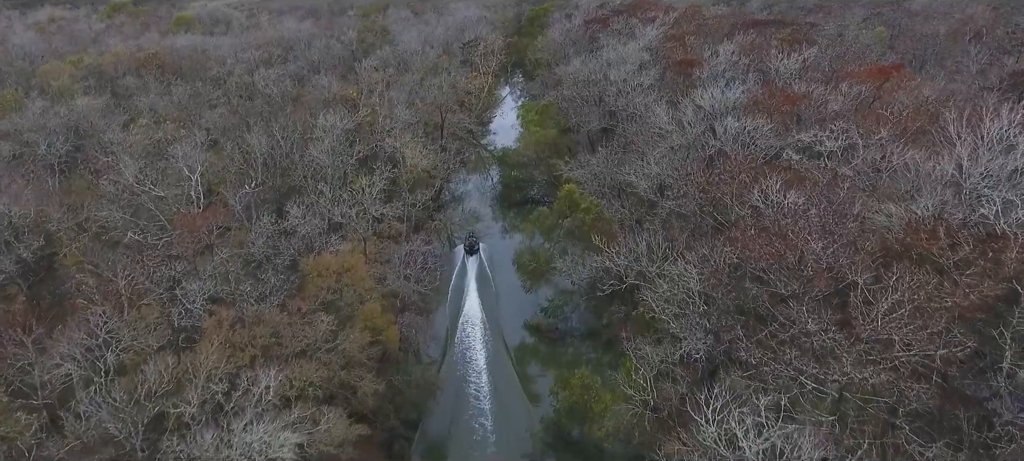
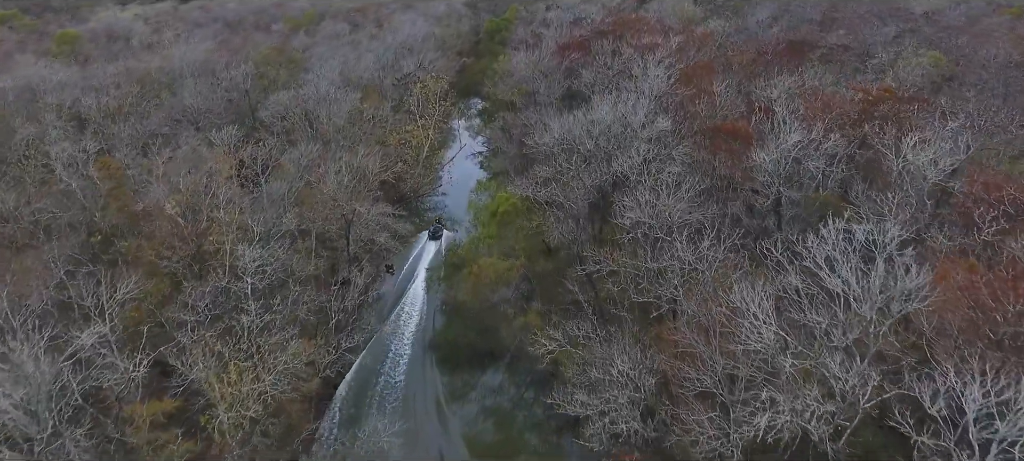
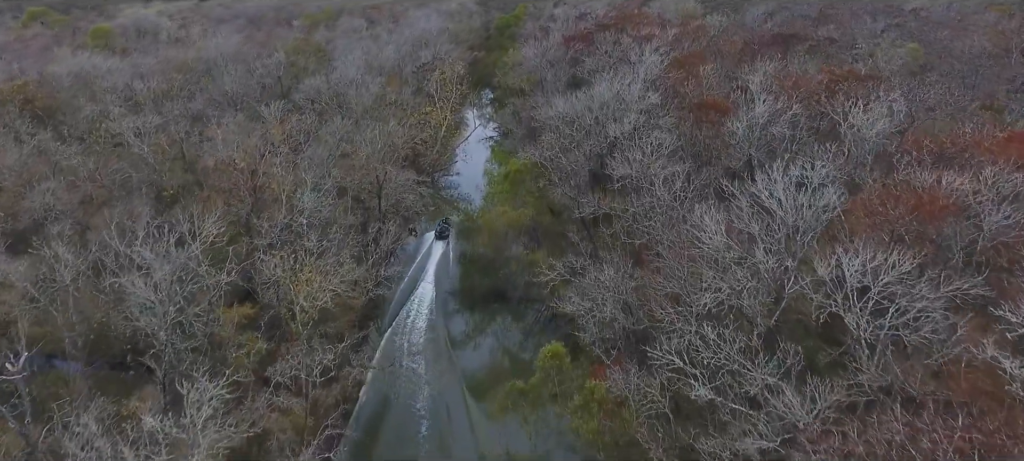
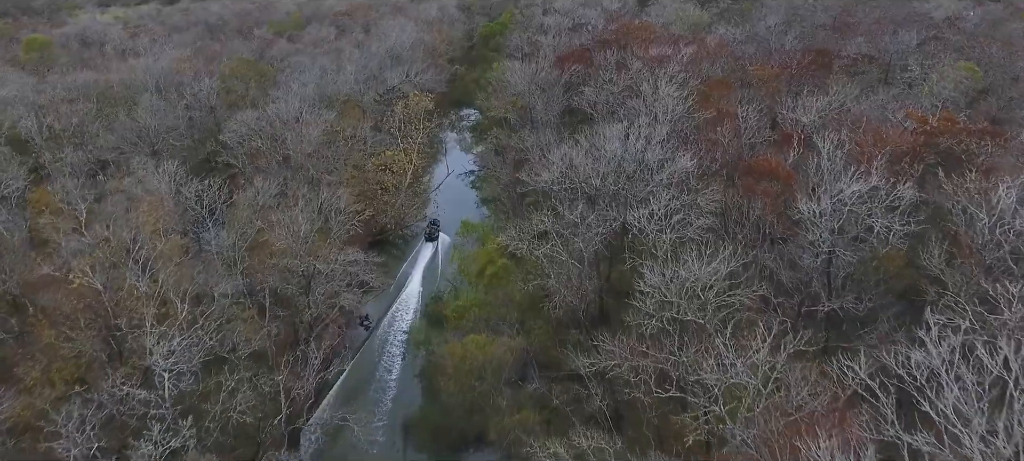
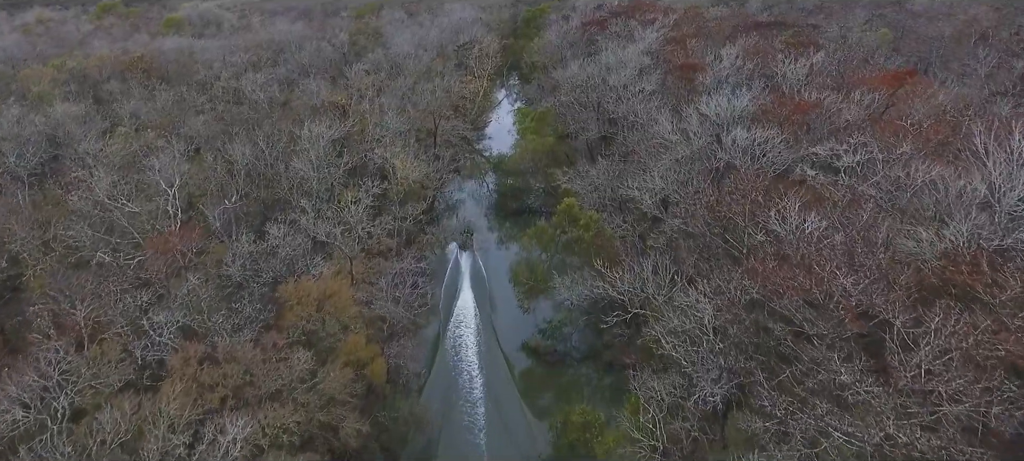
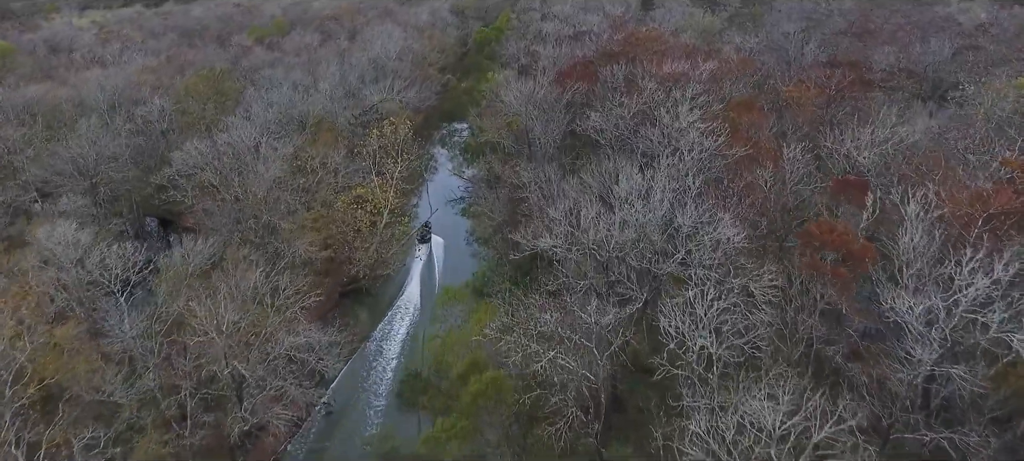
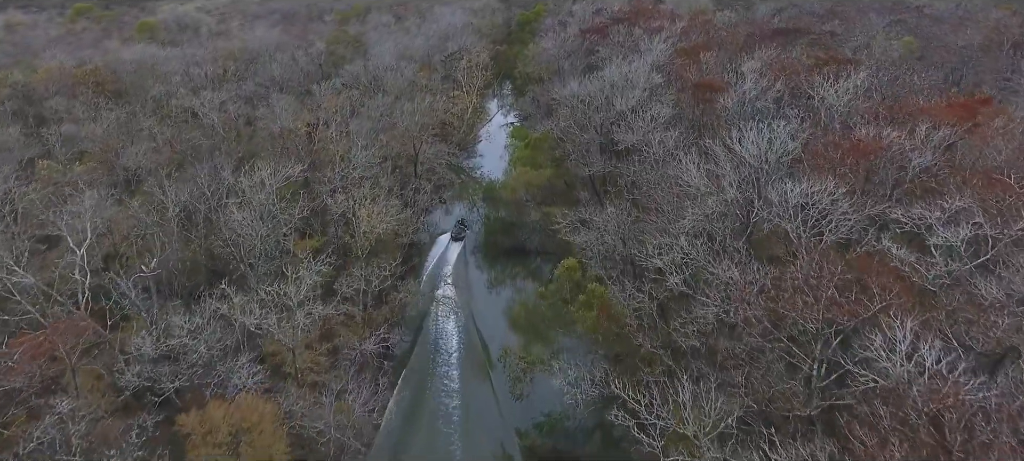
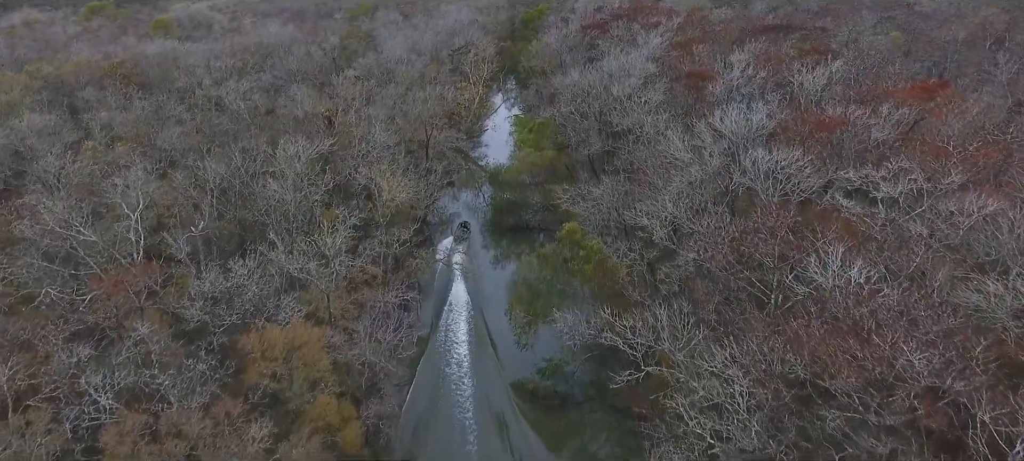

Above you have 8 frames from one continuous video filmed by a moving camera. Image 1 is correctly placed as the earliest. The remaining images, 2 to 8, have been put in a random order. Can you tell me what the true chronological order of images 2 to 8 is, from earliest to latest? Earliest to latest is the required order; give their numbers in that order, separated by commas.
5, 8, 7, 3, 2, 4, 6
